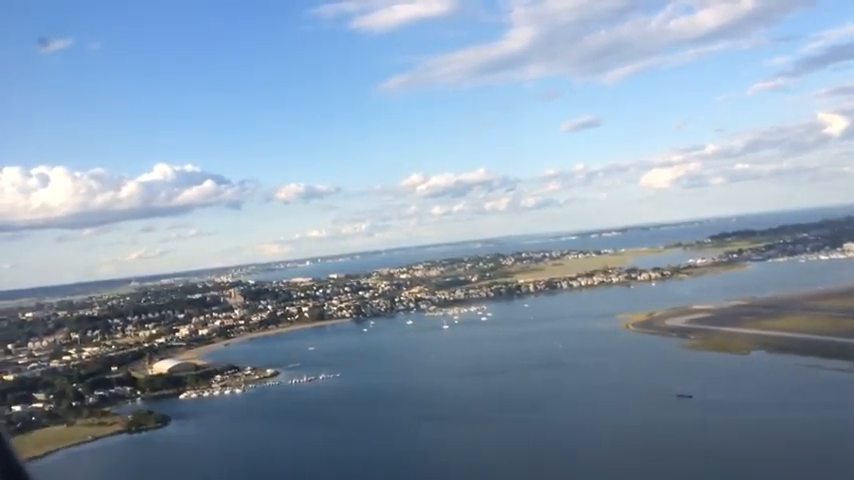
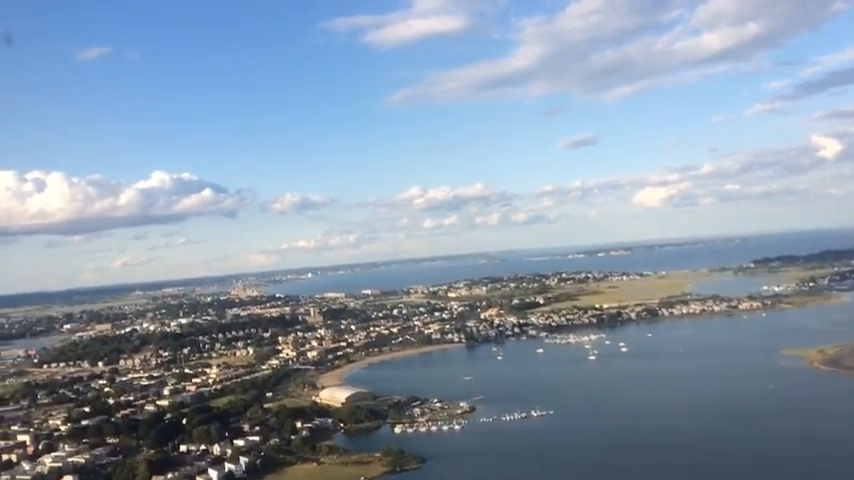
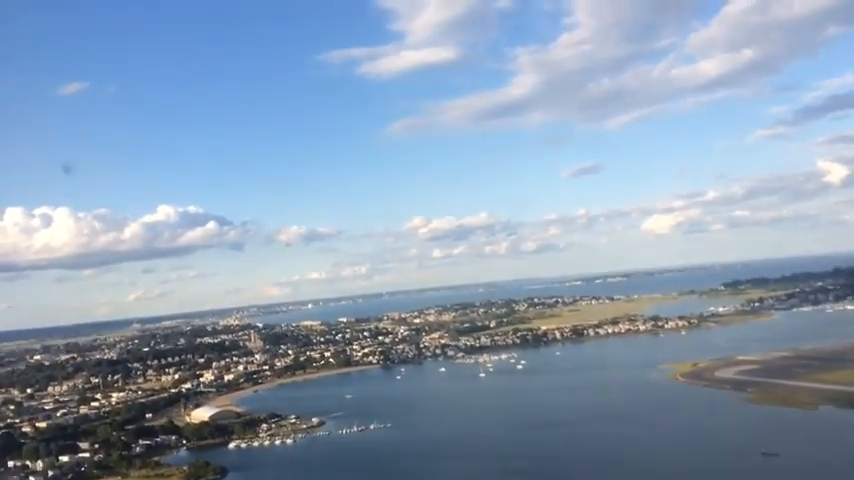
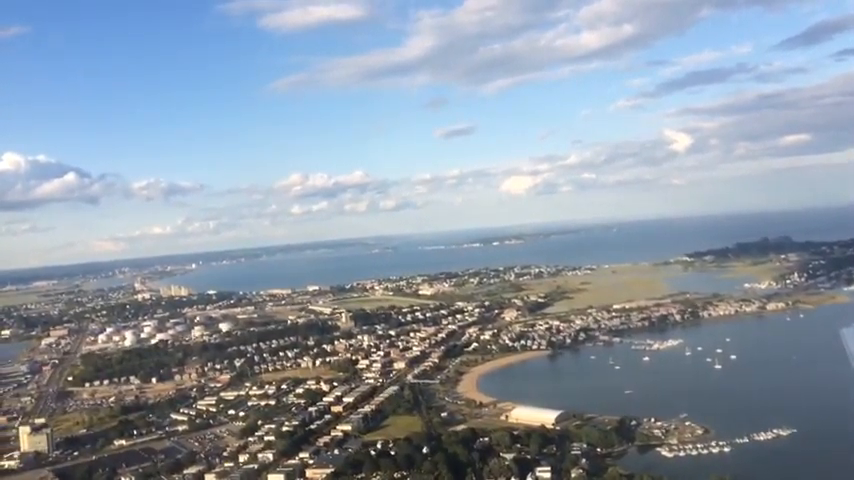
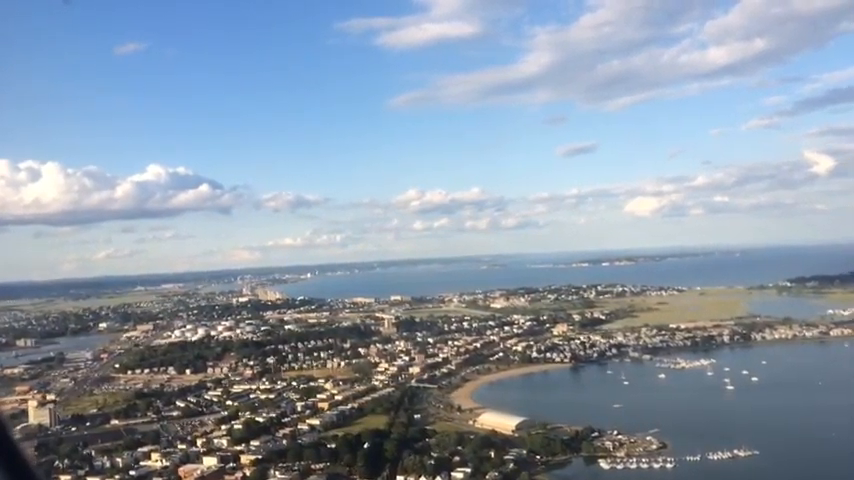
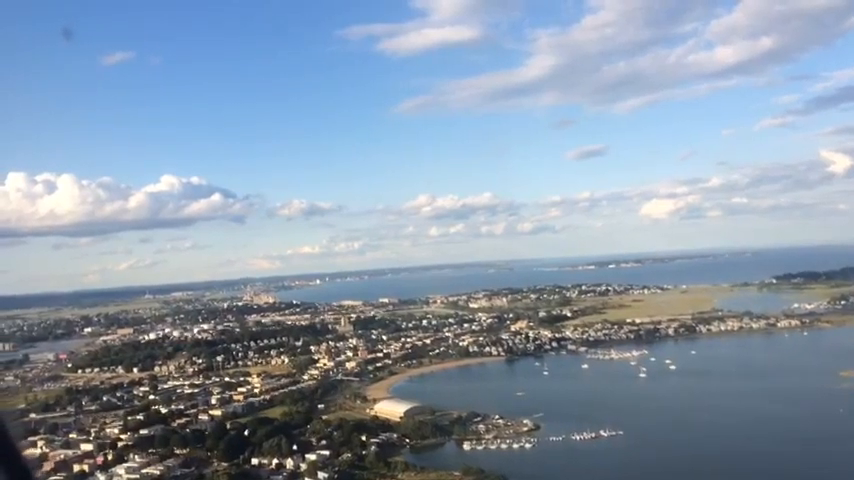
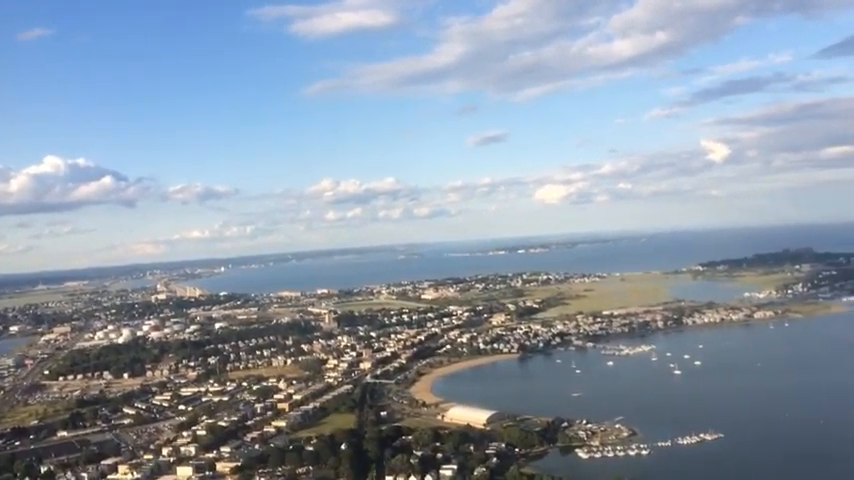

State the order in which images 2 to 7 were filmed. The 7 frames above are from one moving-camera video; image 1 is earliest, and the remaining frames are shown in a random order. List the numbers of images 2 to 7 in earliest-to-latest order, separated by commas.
3, 2, 6, 5, 7, 4
